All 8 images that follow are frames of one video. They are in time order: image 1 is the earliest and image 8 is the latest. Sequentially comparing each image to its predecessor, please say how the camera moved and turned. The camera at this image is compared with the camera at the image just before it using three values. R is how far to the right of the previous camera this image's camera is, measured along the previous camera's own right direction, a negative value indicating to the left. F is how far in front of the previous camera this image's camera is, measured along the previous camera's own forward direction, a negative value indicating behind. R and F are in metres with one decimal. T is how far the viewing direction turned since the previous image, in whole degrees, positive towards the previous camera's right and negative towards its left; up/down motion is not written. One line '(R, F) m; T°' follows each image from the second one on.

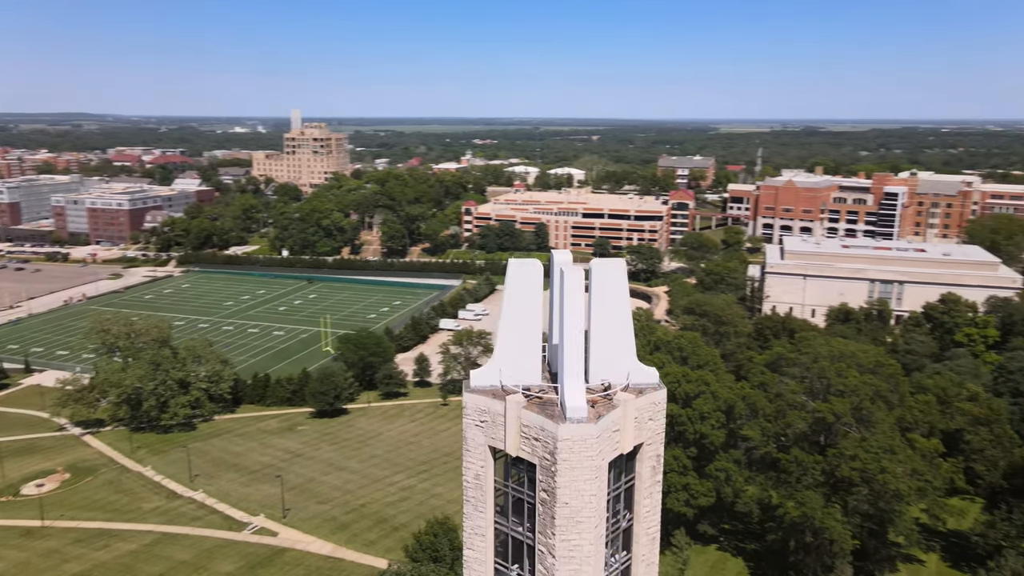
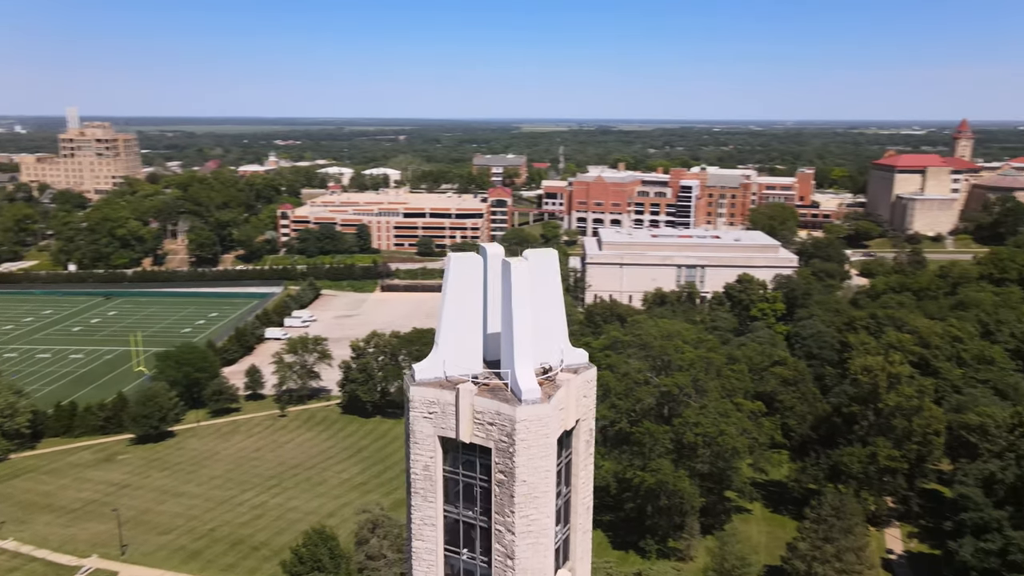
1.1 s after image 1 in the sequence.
(-1.6, -0.2) m; +14°
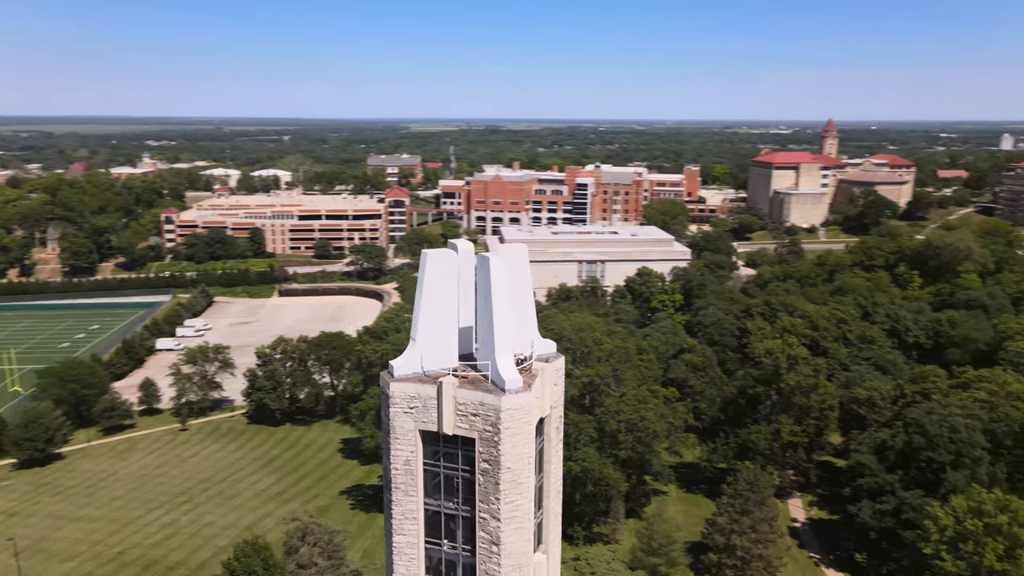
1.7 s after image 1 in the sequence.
(-1.1, -0.2) m; +8°
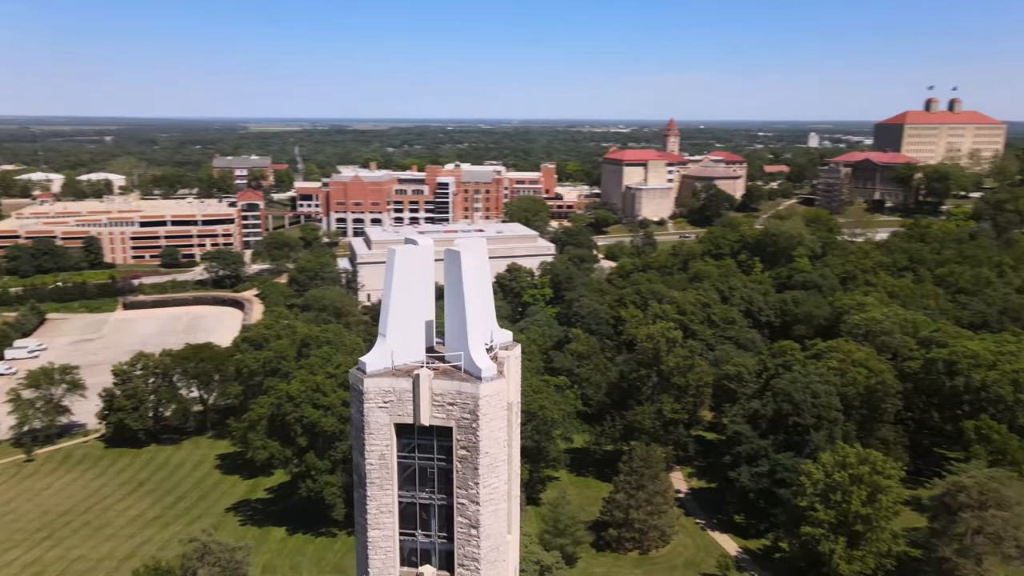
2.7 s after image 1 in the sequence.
(-1.5, -0.3) m; +11°
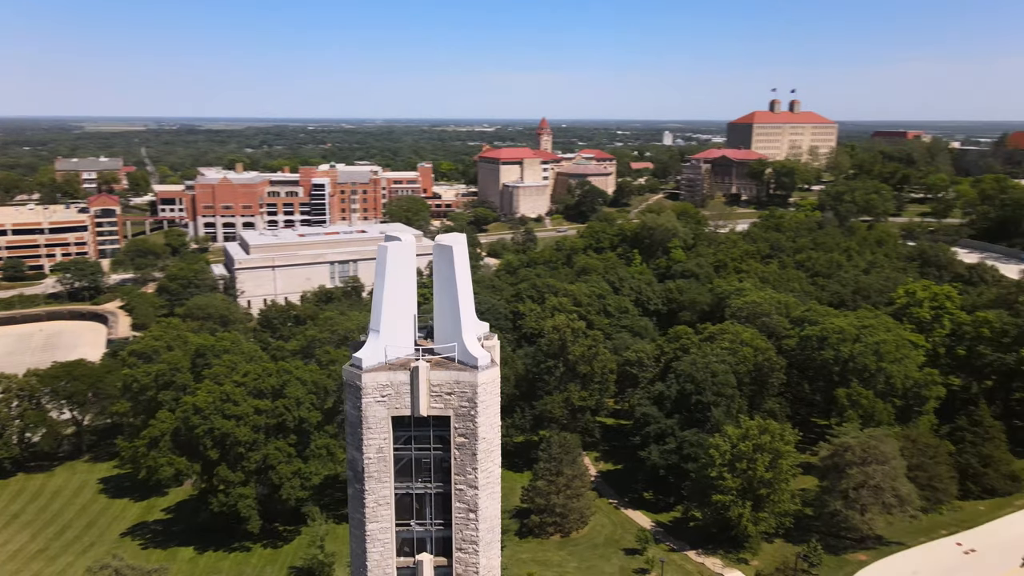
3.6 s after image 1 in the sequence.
(-1.6, -0.3) m; +10°
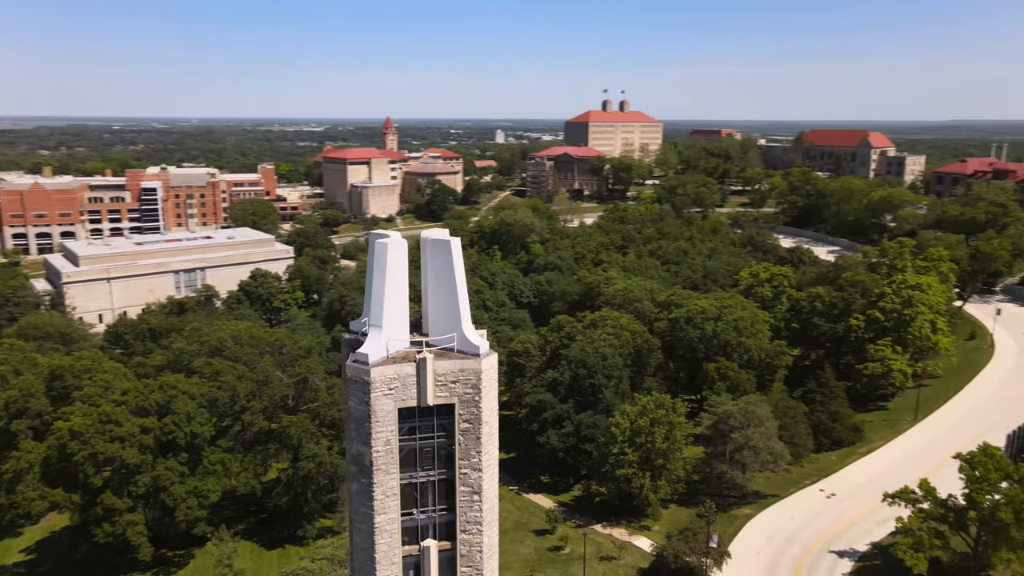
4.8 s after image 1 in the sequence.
(-2.2, -0.3) m; +12°
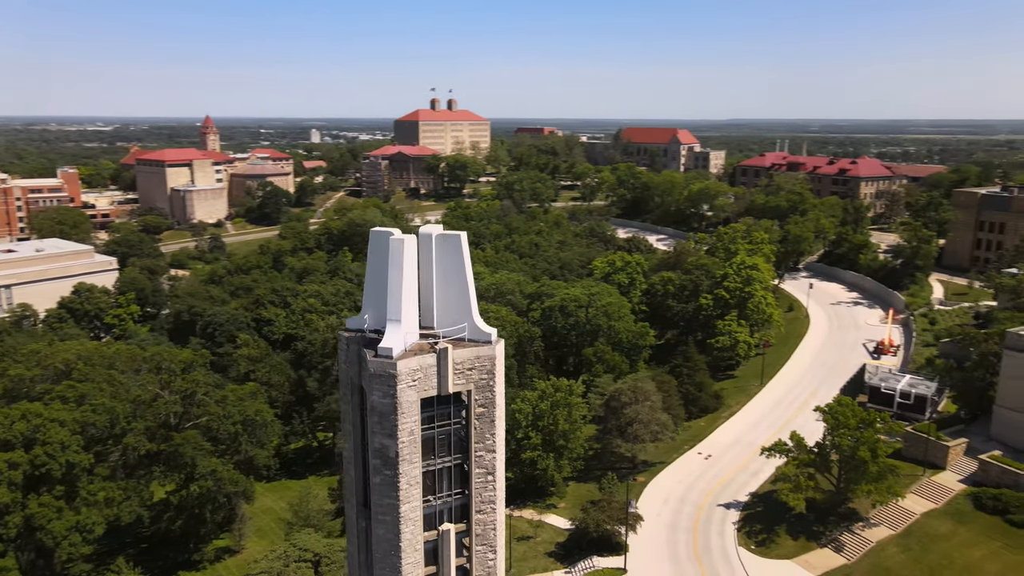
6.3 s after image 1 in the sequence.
(-2.6, -0.4) m; +13°
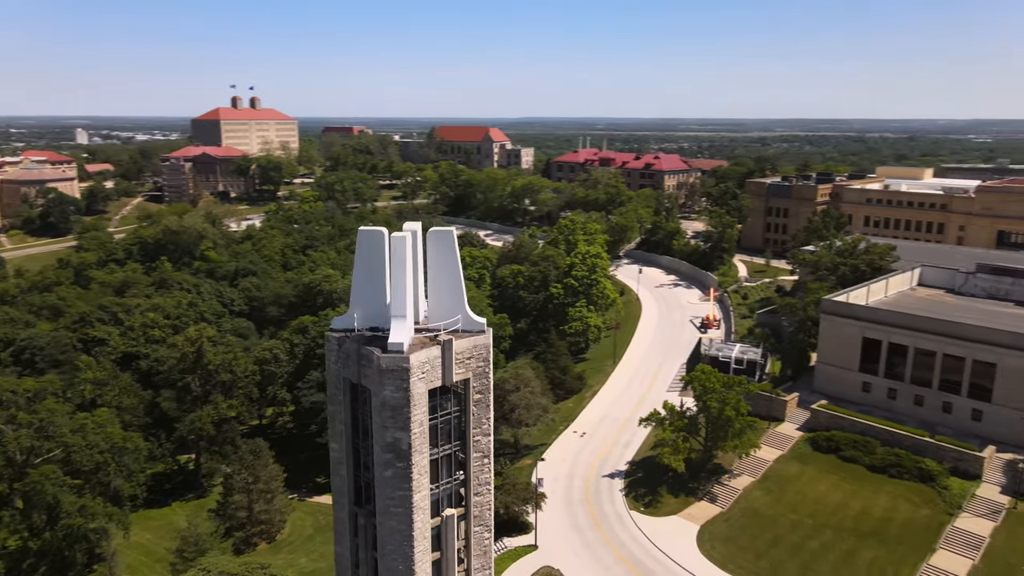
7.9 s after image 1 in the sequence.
(-2.7, -0.3) m; +15°
